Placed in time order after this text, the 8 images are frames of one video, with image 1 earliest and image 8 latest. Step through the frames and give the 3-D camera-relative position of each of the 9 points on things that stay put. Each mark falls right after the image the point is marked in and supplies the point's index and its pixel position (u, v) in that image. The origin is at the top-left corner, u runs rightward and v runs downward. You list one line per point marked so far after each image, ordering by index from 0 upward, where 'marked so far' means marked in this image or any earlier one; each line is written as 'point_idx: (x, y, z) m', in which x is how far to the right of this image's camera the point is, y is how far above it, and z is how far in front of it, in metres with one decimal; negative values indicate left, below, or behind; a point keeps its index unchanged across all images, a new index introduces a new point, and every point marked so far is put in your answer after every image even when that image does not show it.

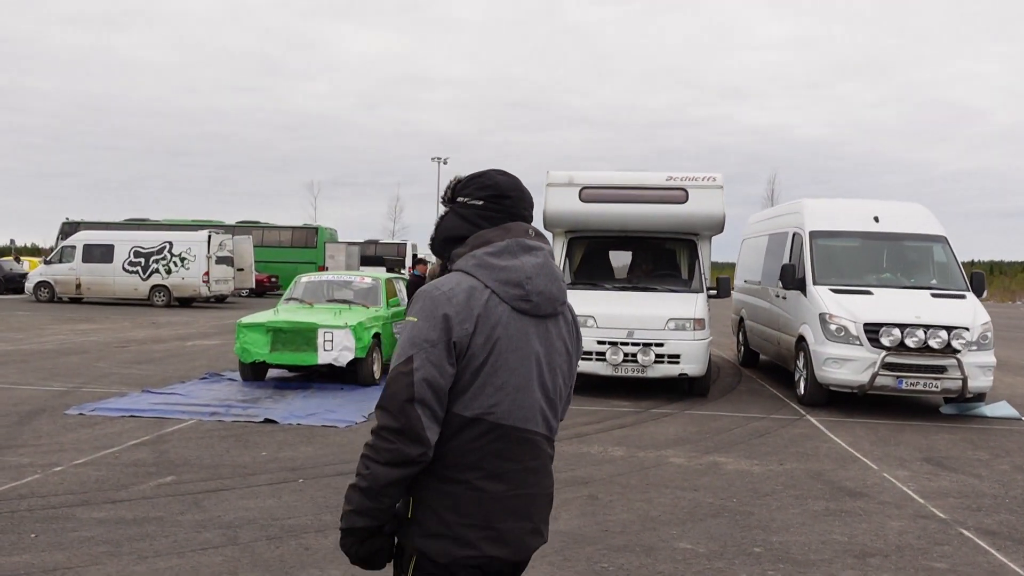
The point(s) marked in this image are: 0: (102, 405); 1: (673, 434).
0: (-4.3, -1.2, +9.4) m
1: (+1.5, -1.4, +8.4) m
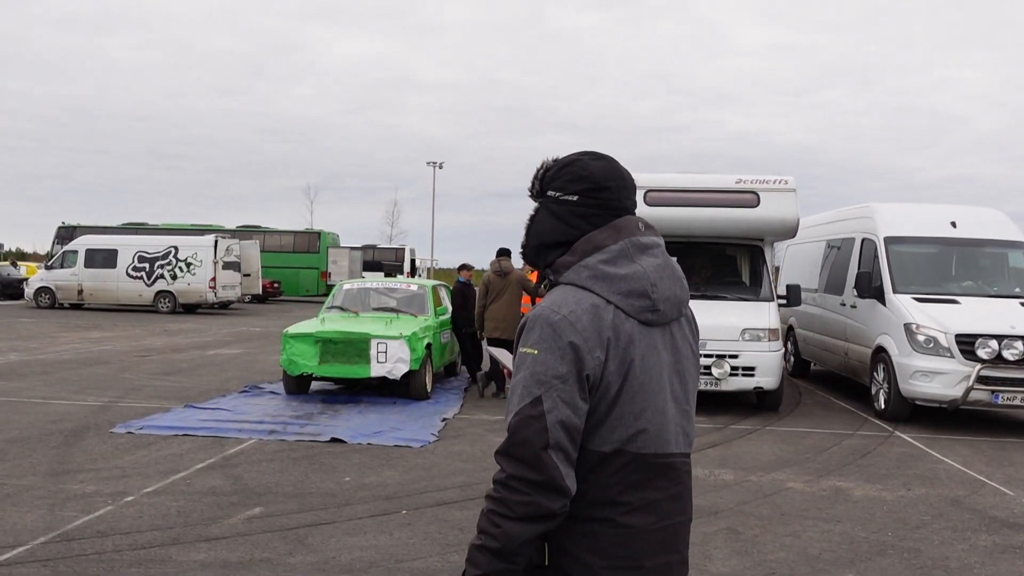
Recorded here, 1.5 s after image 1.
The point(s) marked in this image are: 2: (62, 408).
0: (-3.5, -1.3, +8.8) m
1: (+2.3, -1.4, +7.8) m
2: (-4.8, -1.3, +9.6) m
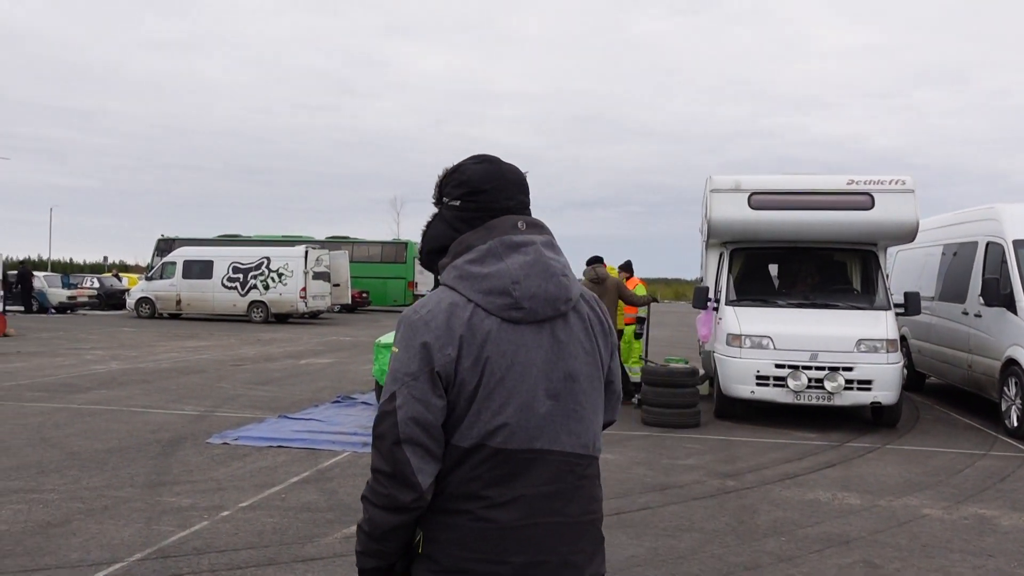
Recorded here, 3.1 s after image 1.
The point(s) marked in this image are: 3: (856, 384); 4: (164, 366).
0: (-2.6, -1.4, +8.7) m
1: (+3.1, -1.5, +7.2) m
2: (-3.7, -1.4, +9.6) m
3: (+3.6, -1.0, +9.3) m
4: (-5.9, -1.3, +15.3) m
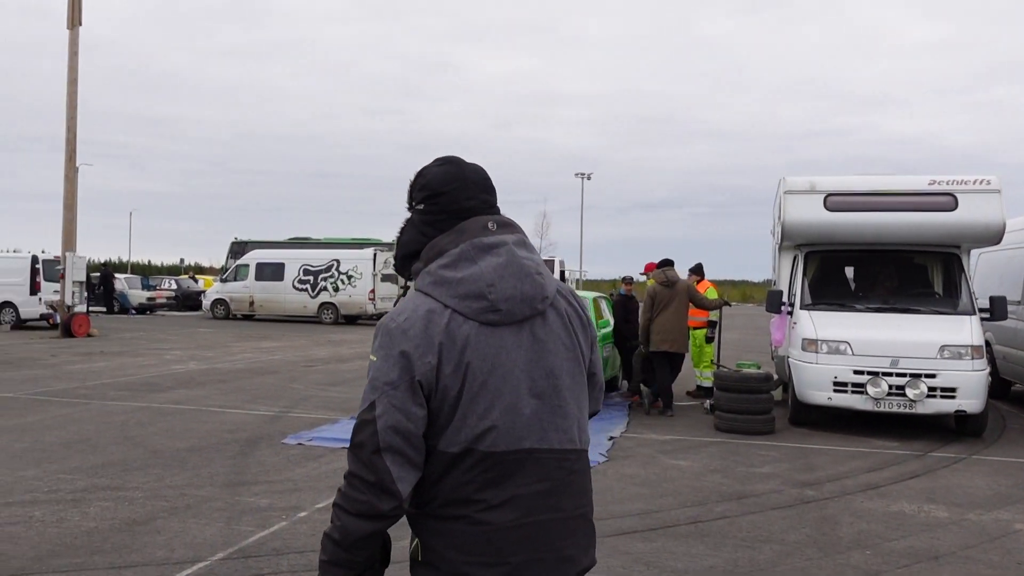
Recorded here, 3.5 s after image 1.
0: (-1.9, -1.4, +8.8) m
1: (+3.7, -1.5, +7.0) m
2: (-3.0, -1.4, +9.8) m
3: (+4.3, -1.0, +9.0) m
4: (-4.7, -1.4, +15.6) m
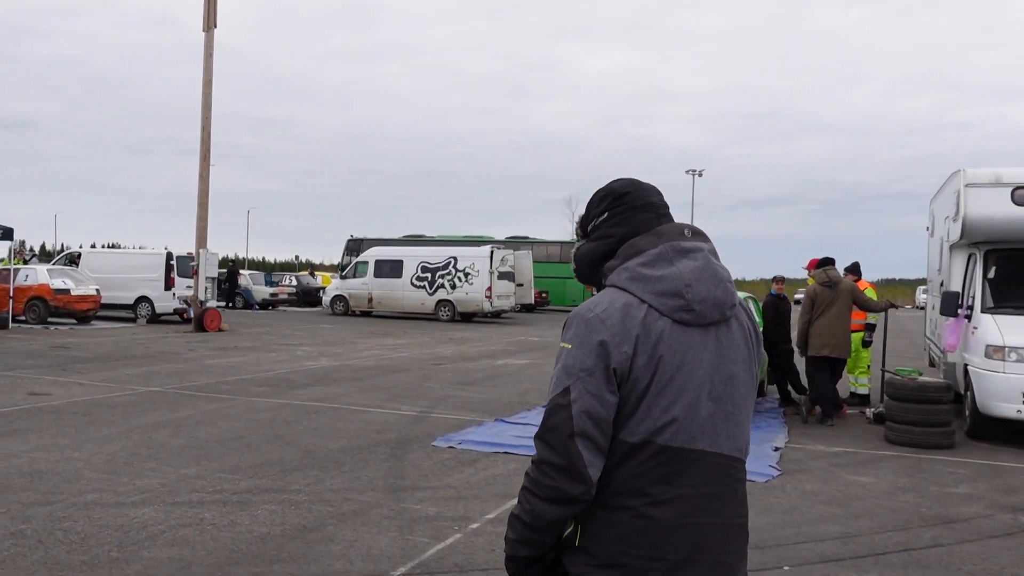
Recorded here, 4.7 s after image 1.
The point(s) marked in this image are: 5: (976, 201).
0: (-0.4, -1.4, +8.6) m
1: (+4.9, -1.6, +6.1) m
2: (-1.4, -1.4, +9.7) m
3: (+5.7, -1.1, +8.1) m
4: (-2.5, -1.3, +15.6) m
5: (+4.7, +0.9, +9.1) m
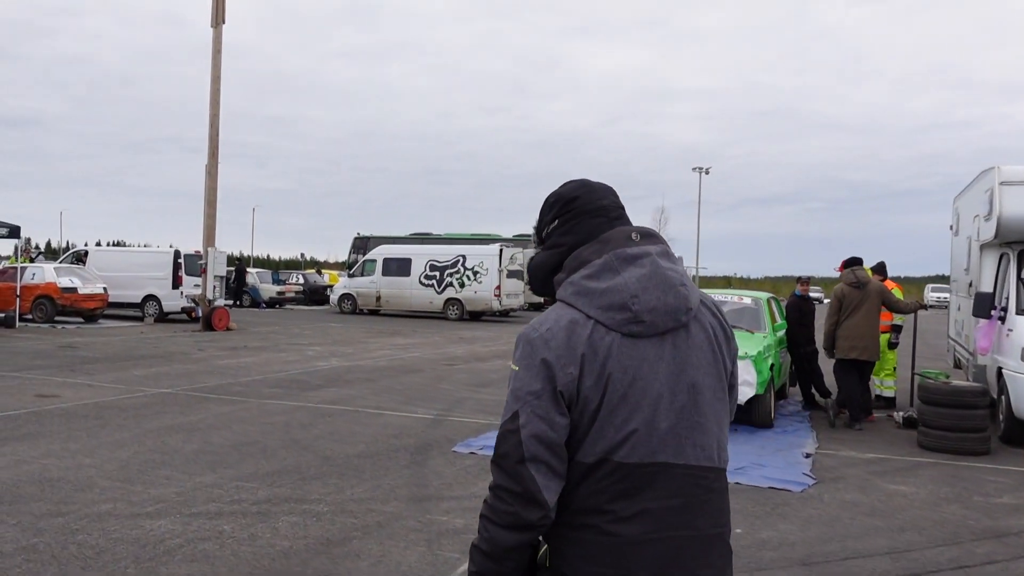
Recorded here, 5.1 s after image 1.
0: (-0.2, -1.4, +8.3) m
1: (+5.1, -1.6, +5.8) m
2: (-1.2, -1.4, +9.5) m
3: (+5.9, -1.1, +7.8) m
4: (-2.3, -1.3, +15.4) m
5: (+4.9, +0.9, +8.8) m
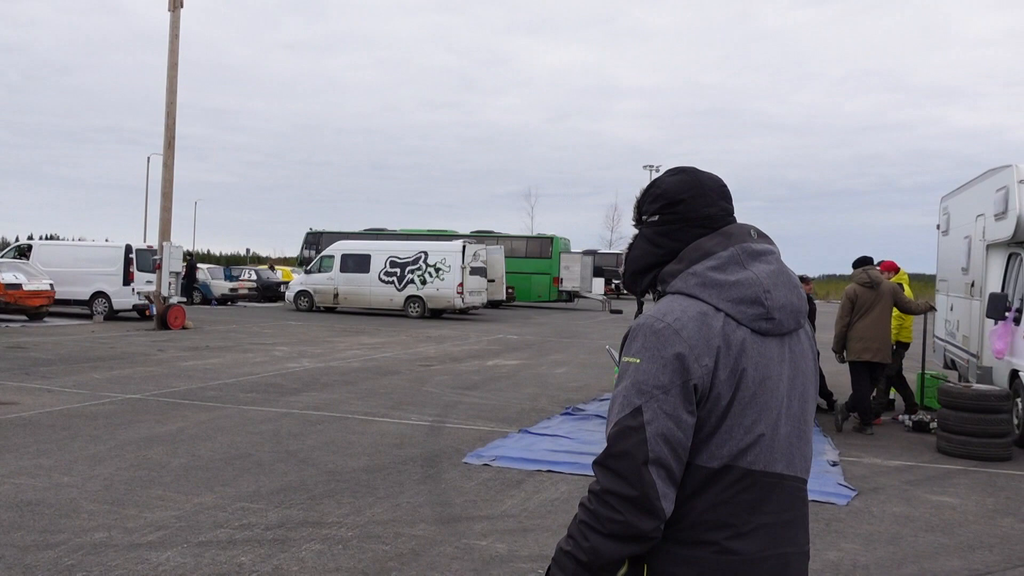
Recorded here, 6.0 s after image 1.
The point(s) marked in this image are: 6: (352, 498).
0: (-0.1, -1.4, +7.8) m
1: (+5.3, -1.6, +5.6) m
2: (-1.2, -1.4, +8.9) m
3: (+6.1, -1.1, +7.7) m
4: (-2.6, -1.3, +14.8) m
5: (+5.0, +0.9, +8.6) m
6: (-1.1, -1.4, +6.1) m
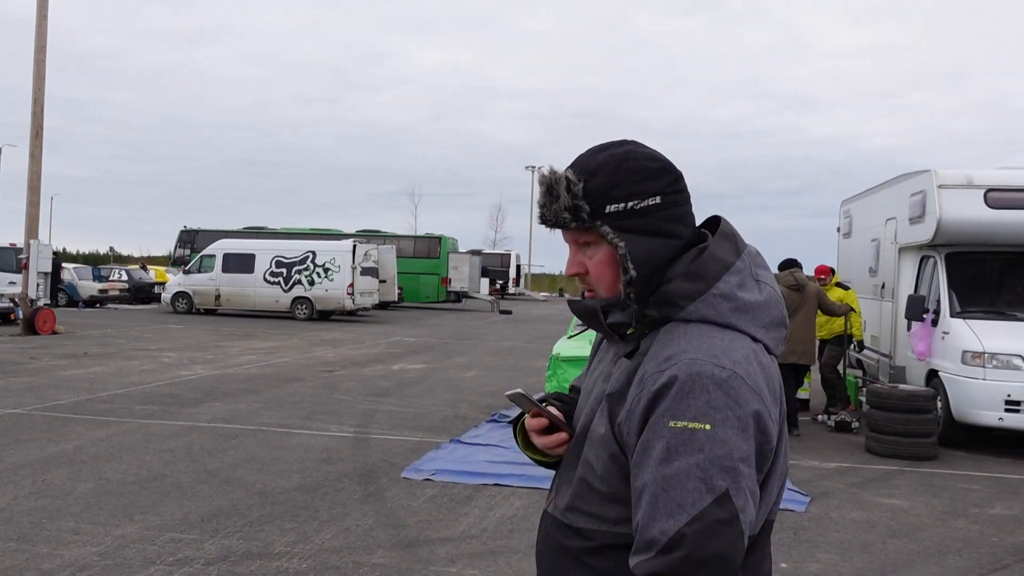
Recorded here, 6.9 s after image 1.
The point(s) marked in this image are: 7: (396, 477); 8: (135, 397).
0: (-0.6, -1.4, +7.4) m
1: (+5.0, -1.6, +6.0) m
2: (-1.8, -1.4, +8.3) m
3: (+5.5, -1.1, +8.1) m
4: (-4.0, -1.3, +13.9) m
5: (+4.3, +0.8, +8.9) m
6: (-1.3, -1.4, +5.6) m
7: (-0.9, -1.4, +6.9) m
8: (-4.5, -1.3, +10.8) m
